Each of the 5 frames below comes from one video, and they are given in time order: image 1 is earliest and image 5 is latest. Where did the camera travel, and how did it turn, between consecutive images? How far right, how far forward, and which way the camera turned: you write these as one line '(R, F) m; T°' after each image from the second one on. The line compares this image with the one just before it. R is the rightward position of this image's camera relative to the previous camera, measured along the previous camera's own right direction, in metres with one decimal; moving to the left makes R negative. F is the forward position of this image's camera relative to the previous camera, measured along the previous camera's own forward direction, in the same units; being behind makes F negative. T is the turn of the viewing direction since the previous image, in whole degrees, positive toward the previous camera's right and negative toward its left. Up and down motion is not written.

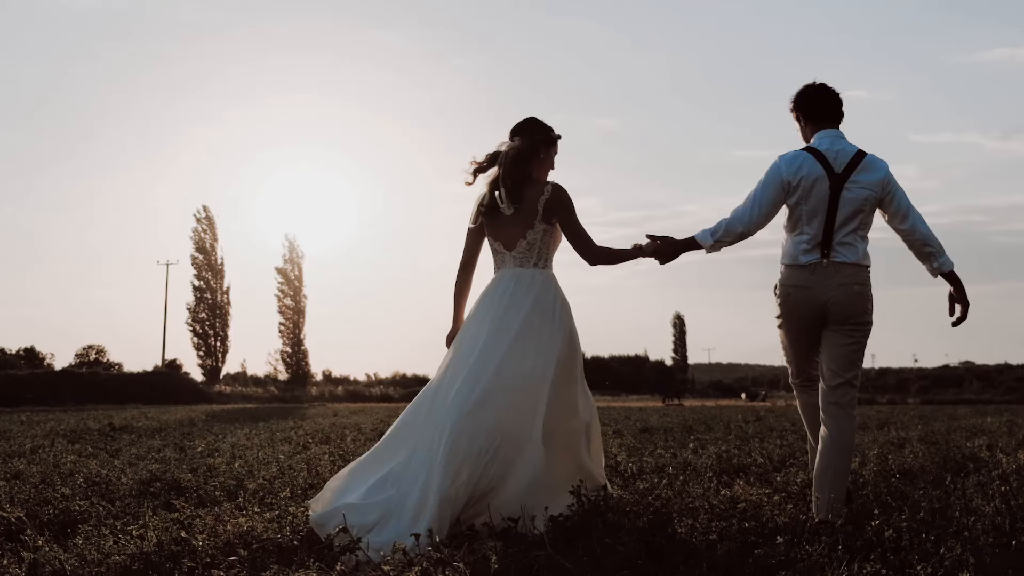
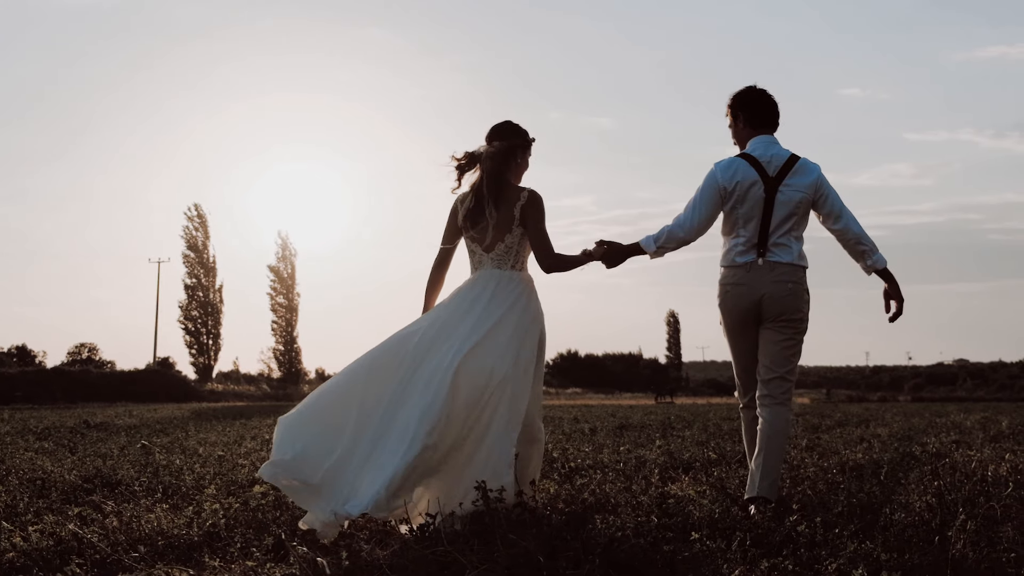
(+1.6, -0.1) m; 0°
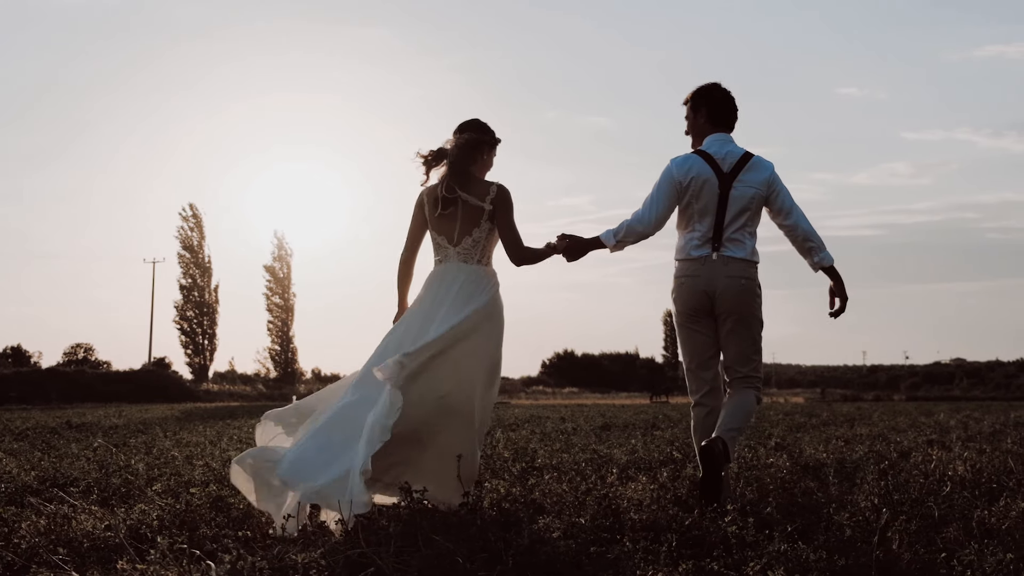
(+1.3, +0.1) m; 0°
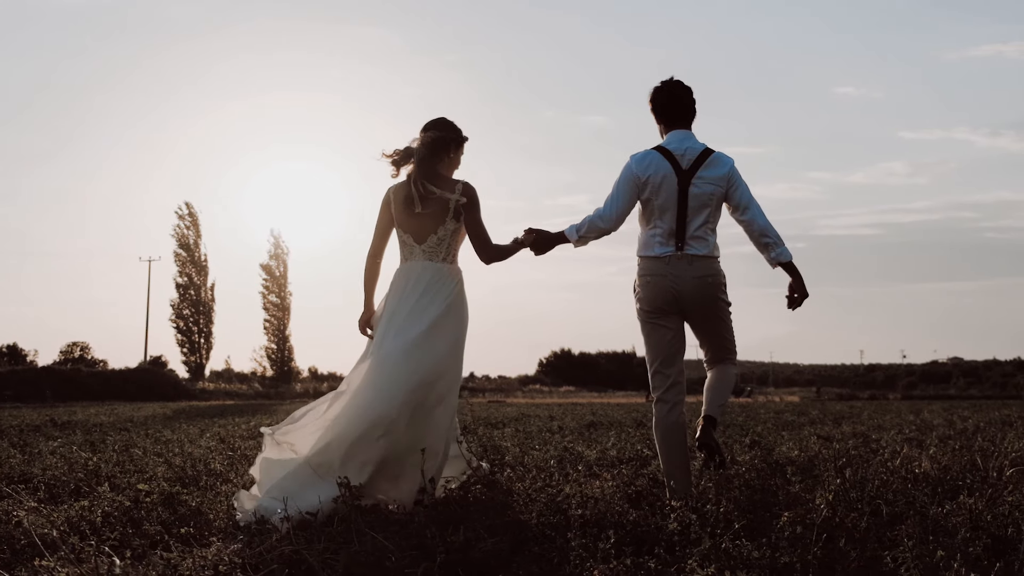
(+1.1, +0.1) m; 0°
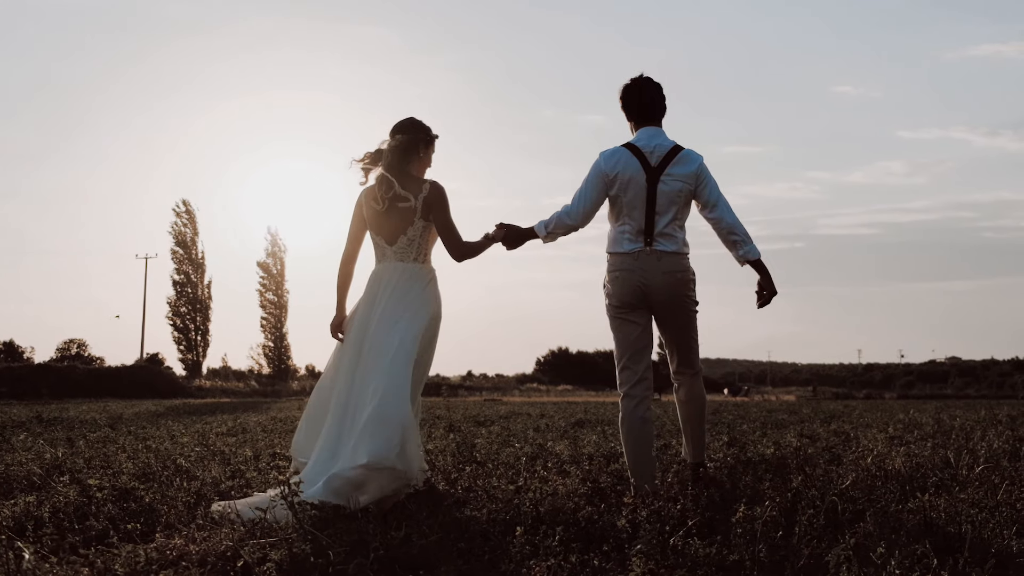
(+0.9, +0.2) m; 0°
